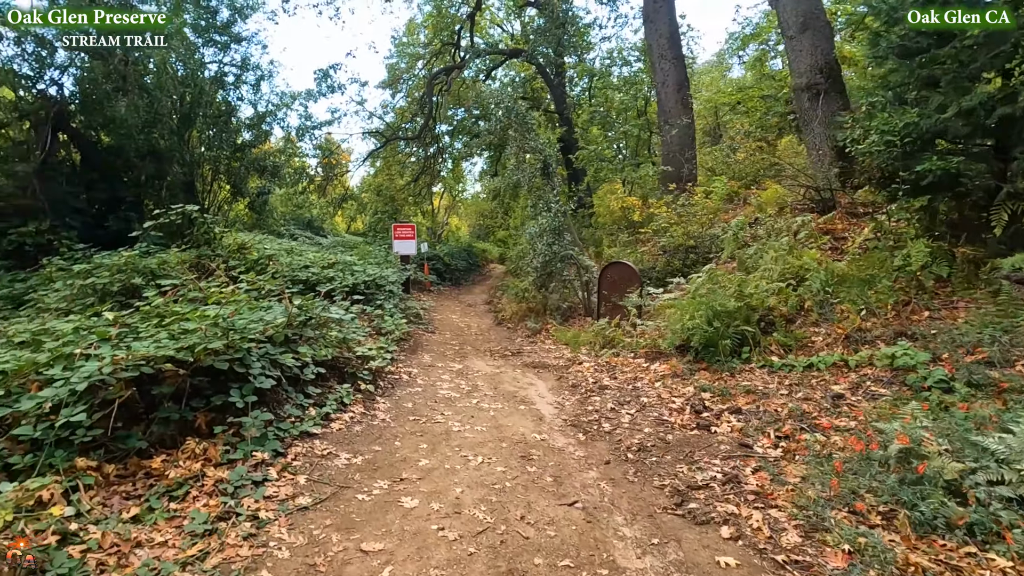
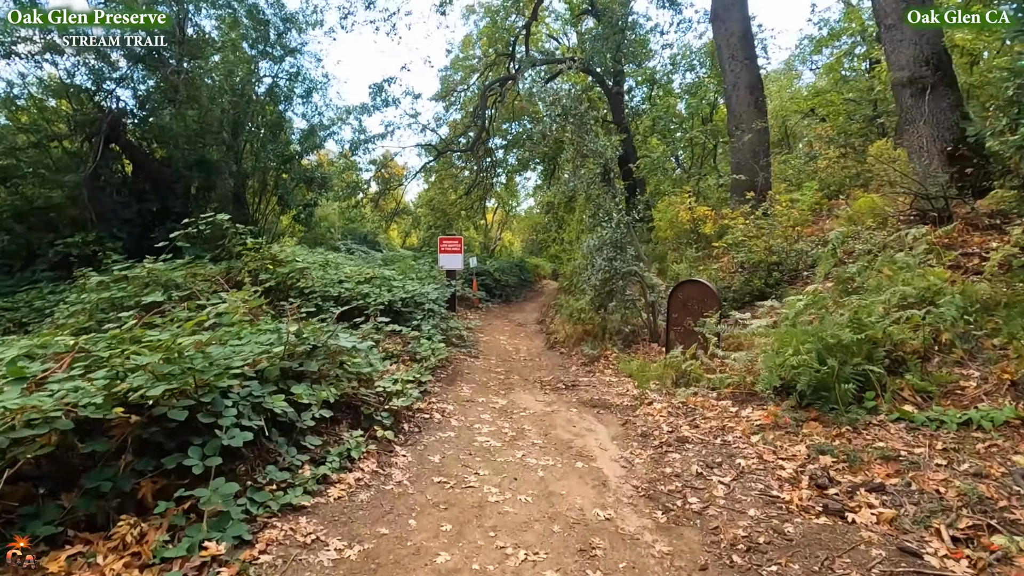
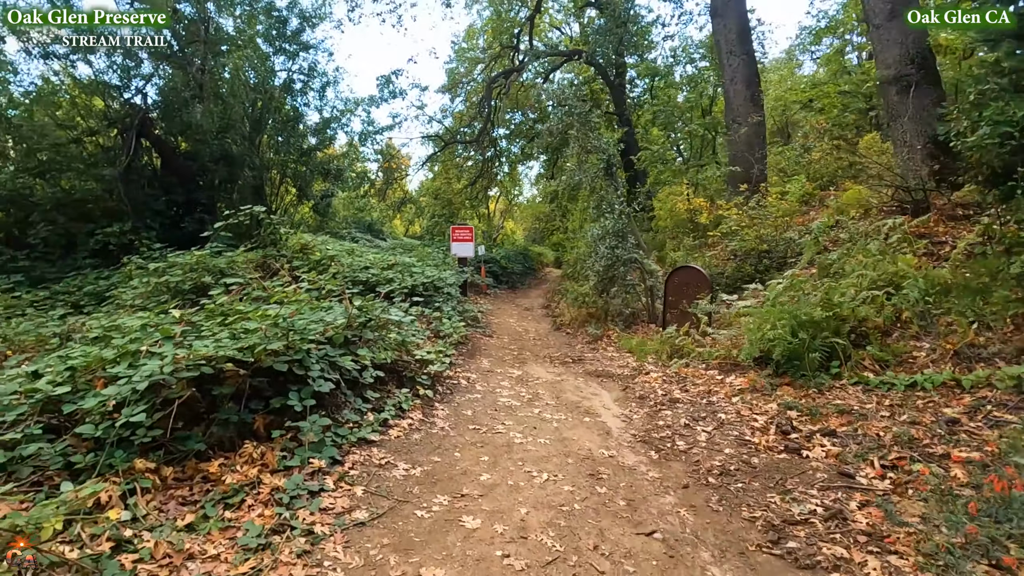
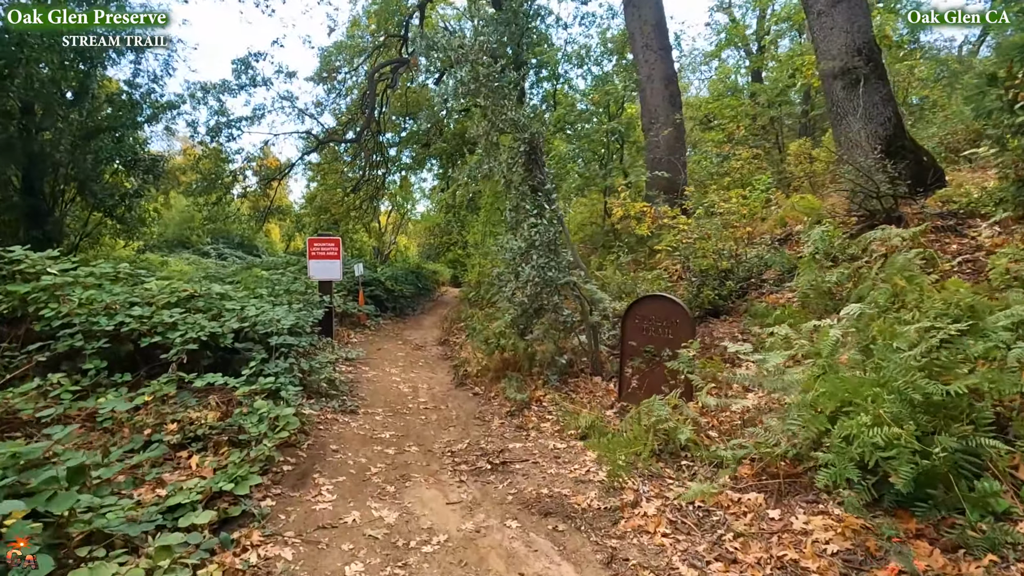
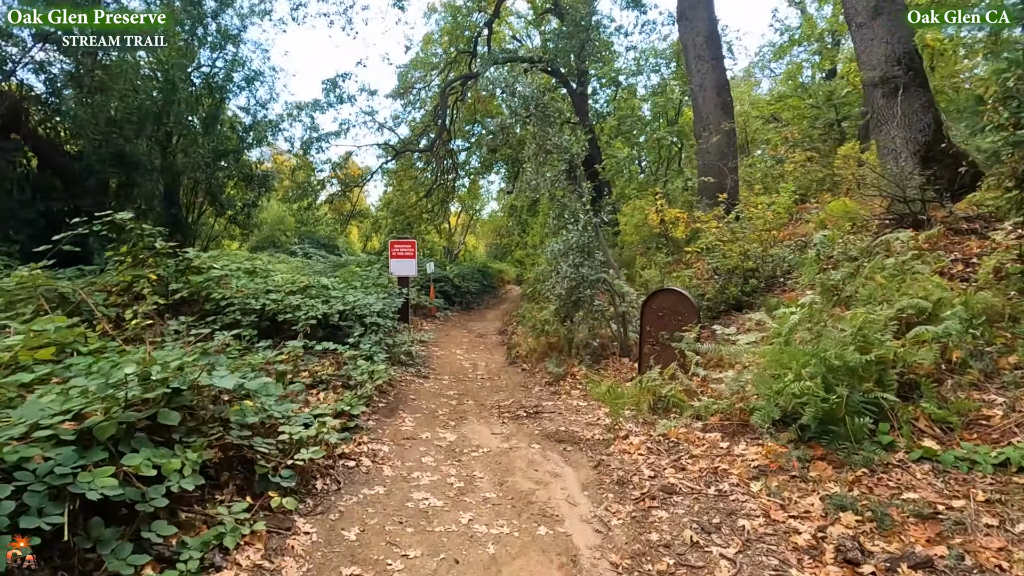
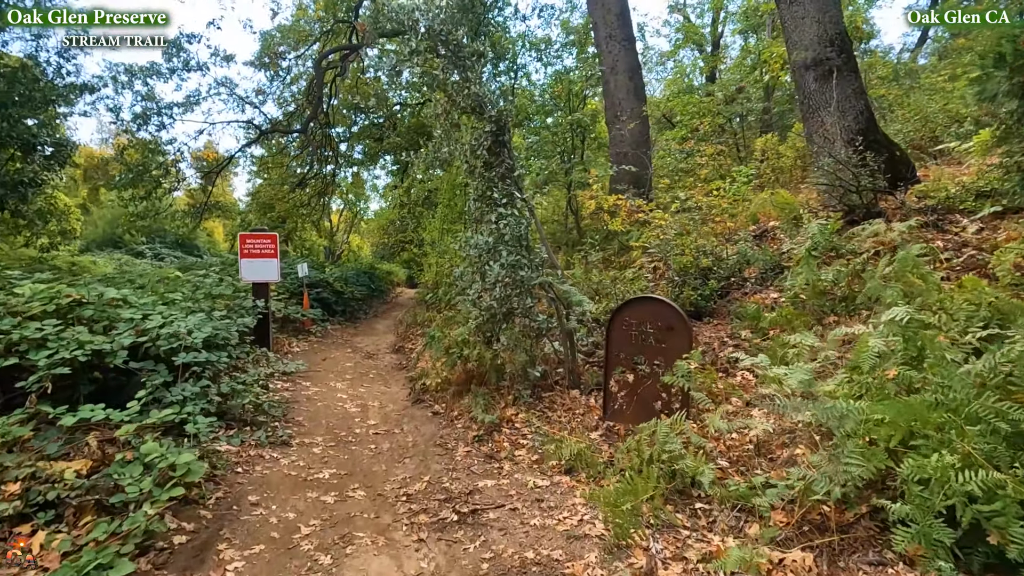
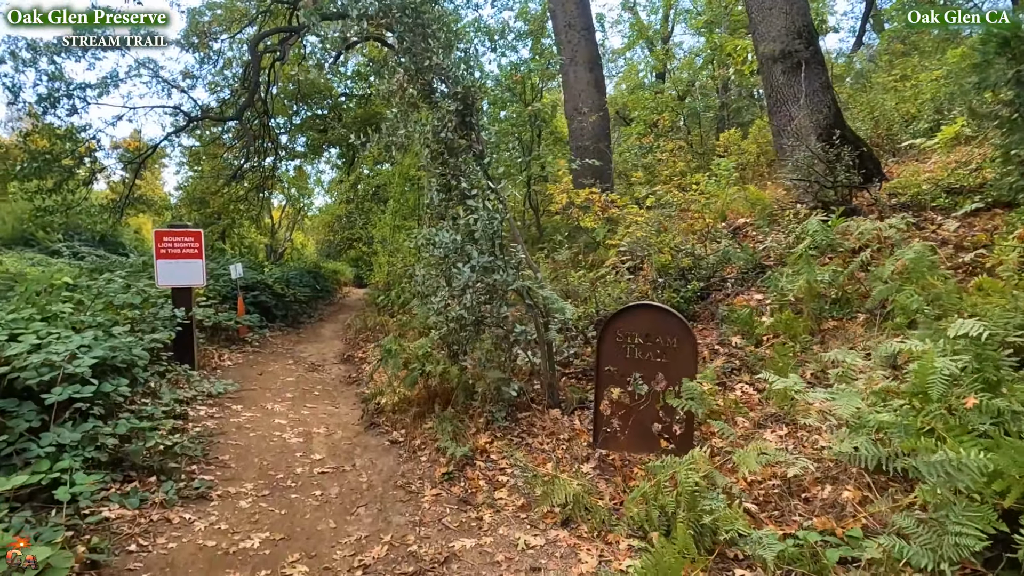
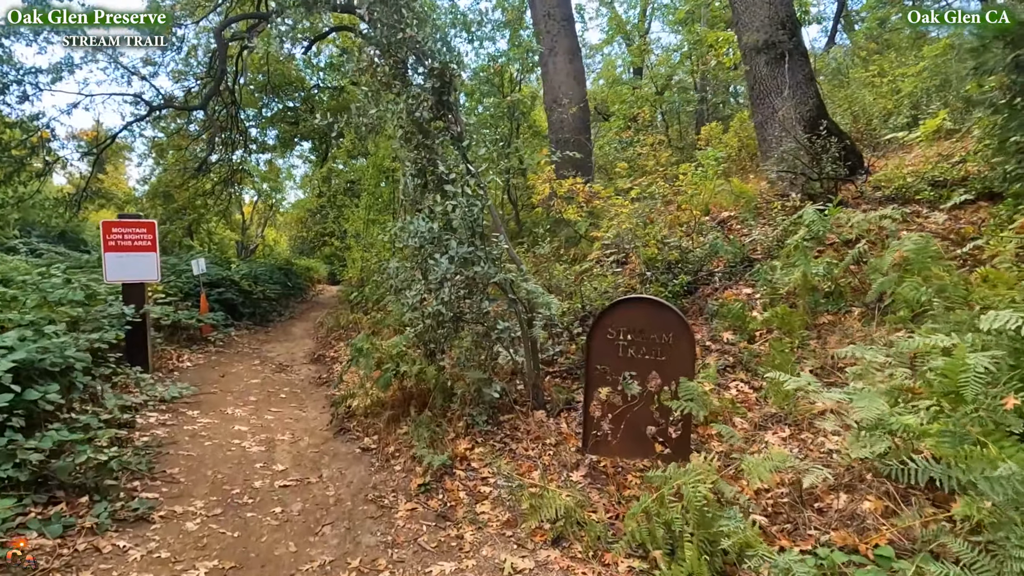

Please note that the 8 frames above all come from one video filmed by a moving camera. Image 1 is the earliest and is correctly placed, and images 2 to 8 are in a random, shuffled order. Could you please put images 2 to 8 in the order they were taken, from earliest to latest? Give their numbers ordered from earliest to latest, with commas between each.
3, 2, 5, 4, 6, 7, 8
